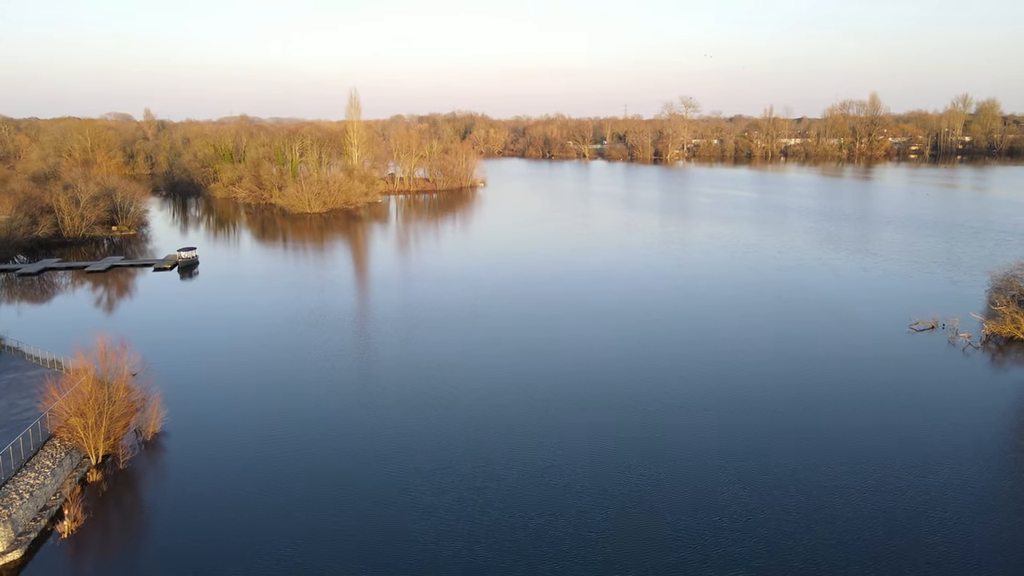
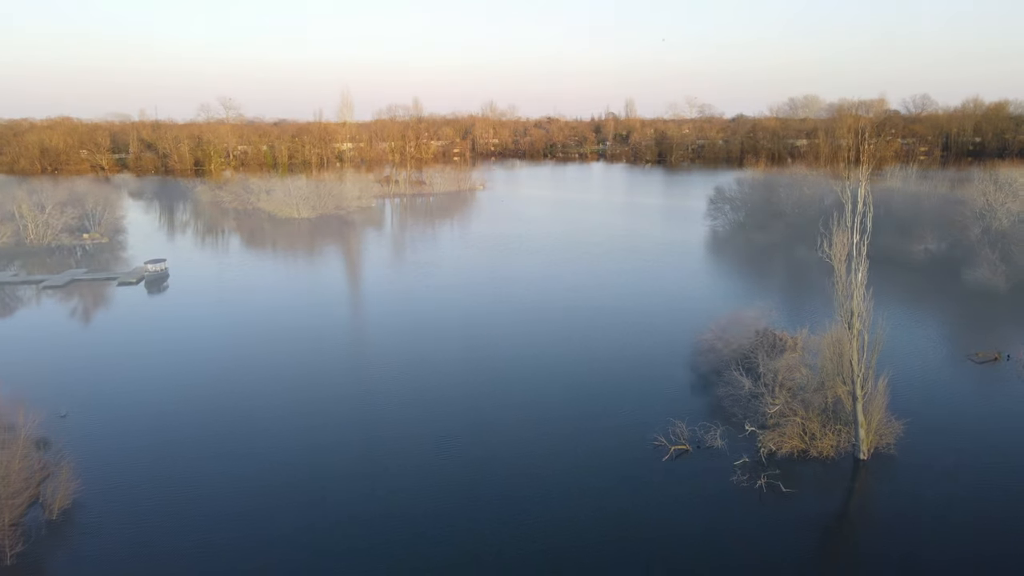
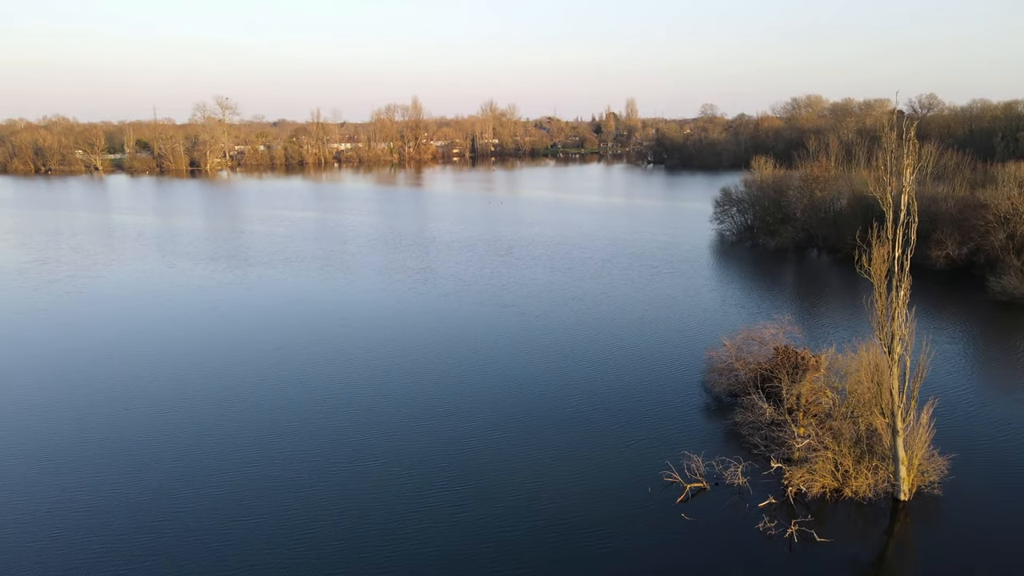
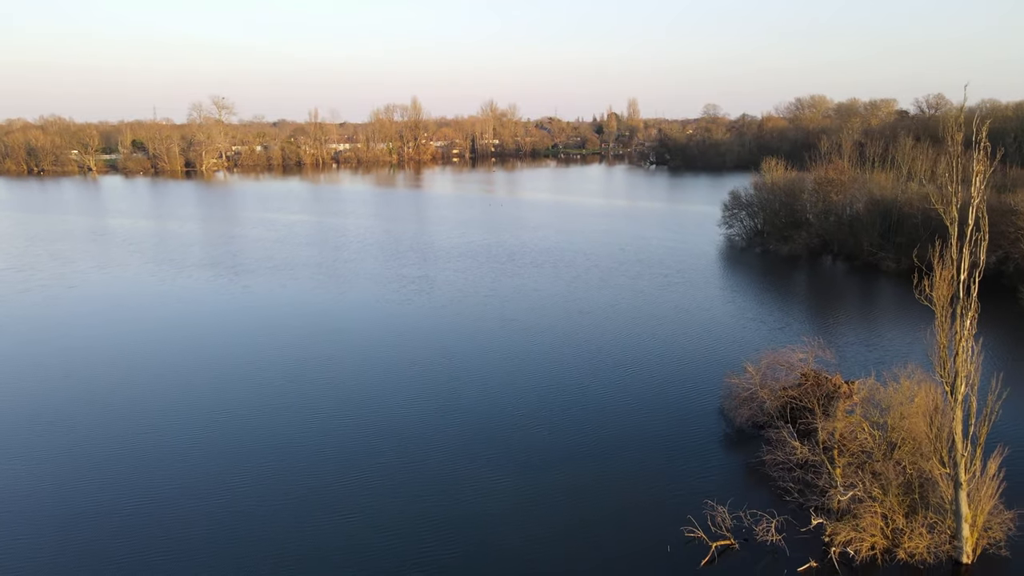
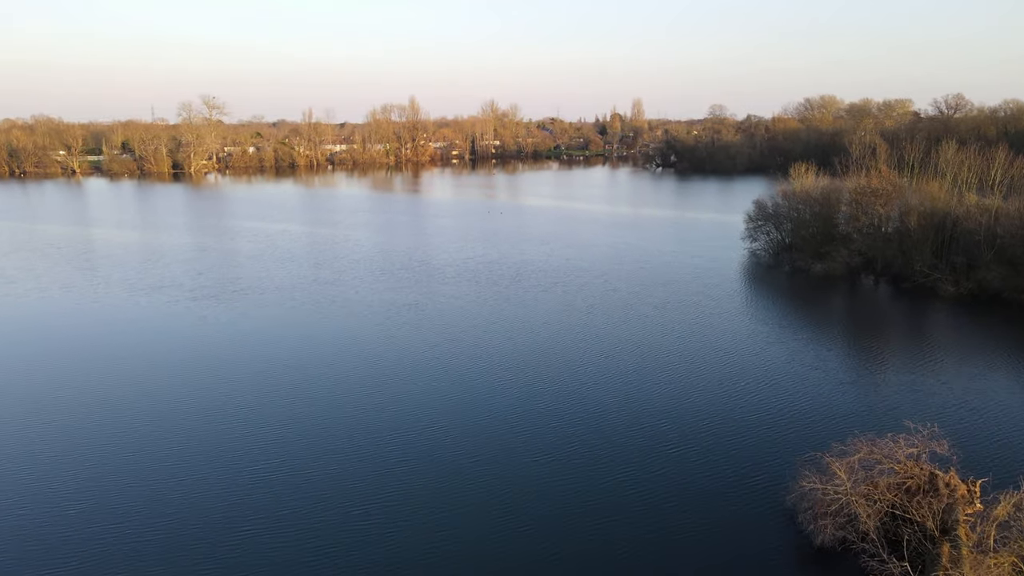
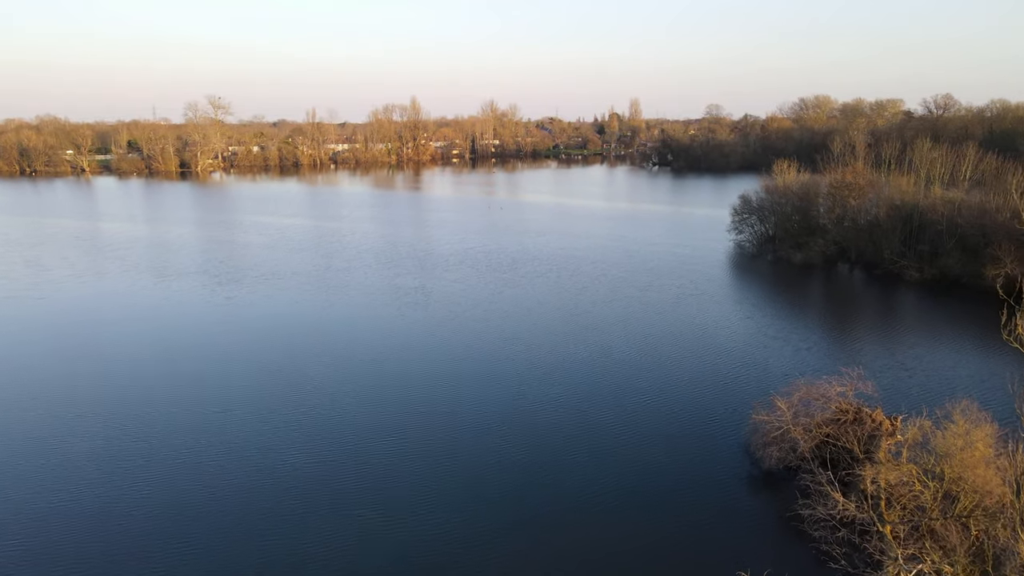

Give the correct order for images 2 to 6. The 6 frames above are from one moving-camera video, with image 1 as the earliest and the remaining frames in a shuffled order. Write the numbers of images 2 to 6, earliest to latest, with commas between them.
2, 3, 4, 6, 5
